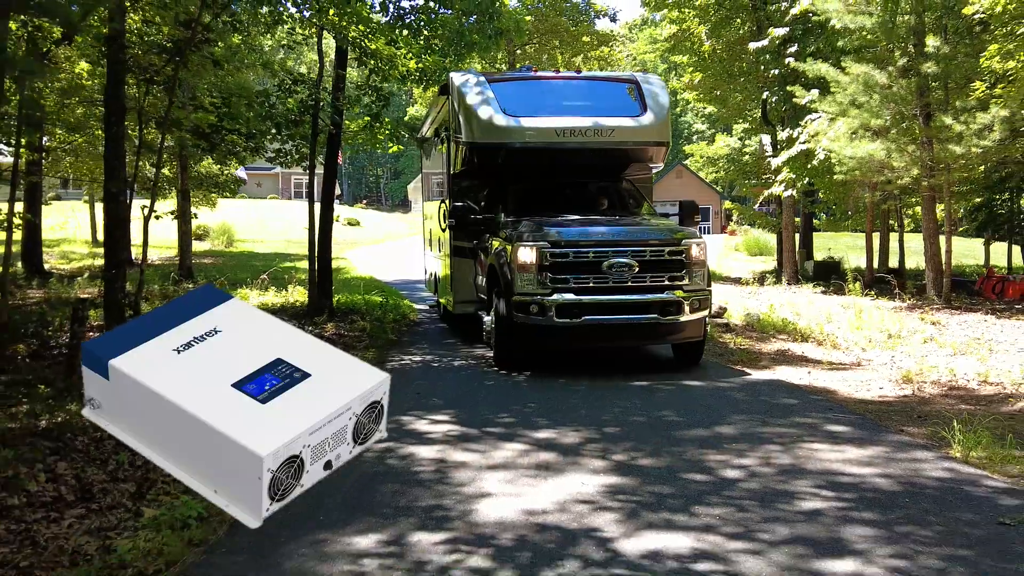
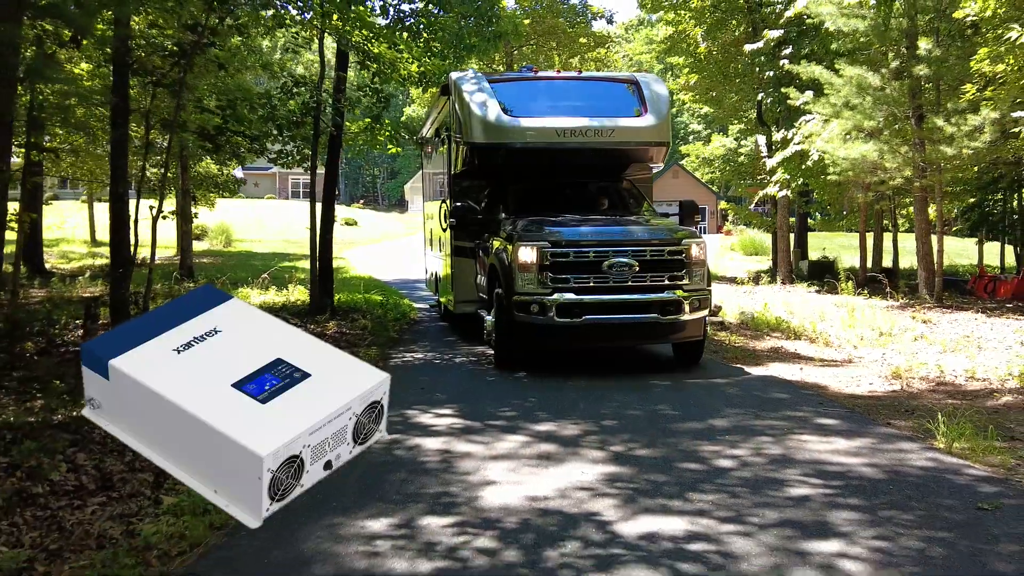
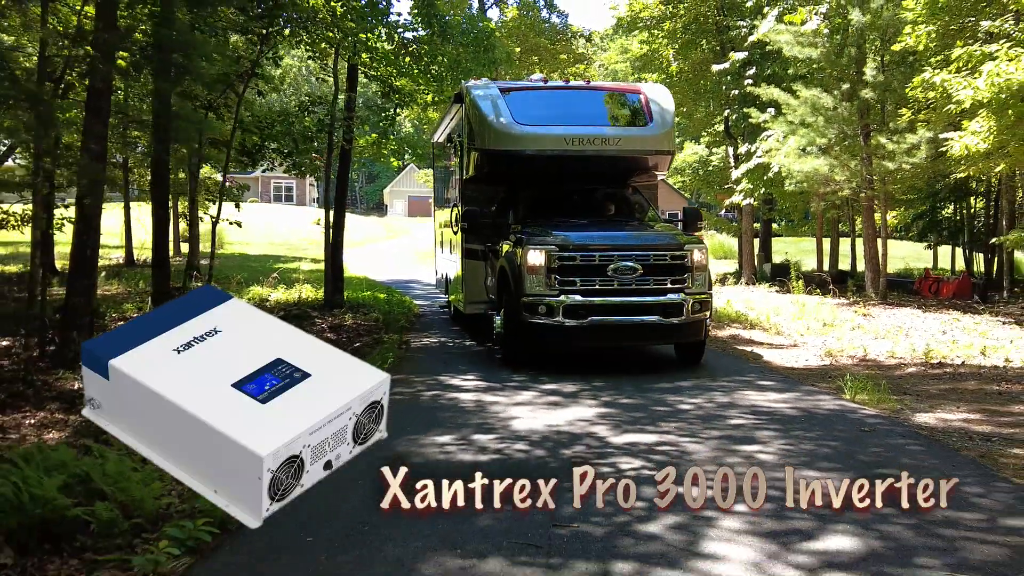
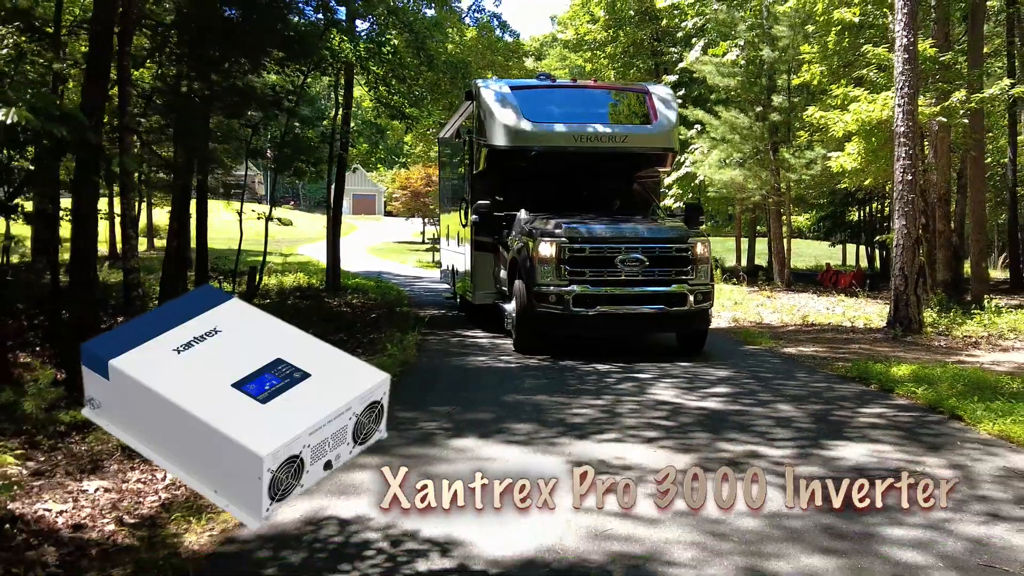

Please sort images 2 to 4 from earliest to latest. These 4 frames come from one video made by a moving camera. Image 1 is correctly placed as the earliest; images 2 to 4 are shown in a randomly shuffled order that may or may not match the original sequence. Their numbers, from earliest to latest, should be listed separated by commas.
2, 3, 4
